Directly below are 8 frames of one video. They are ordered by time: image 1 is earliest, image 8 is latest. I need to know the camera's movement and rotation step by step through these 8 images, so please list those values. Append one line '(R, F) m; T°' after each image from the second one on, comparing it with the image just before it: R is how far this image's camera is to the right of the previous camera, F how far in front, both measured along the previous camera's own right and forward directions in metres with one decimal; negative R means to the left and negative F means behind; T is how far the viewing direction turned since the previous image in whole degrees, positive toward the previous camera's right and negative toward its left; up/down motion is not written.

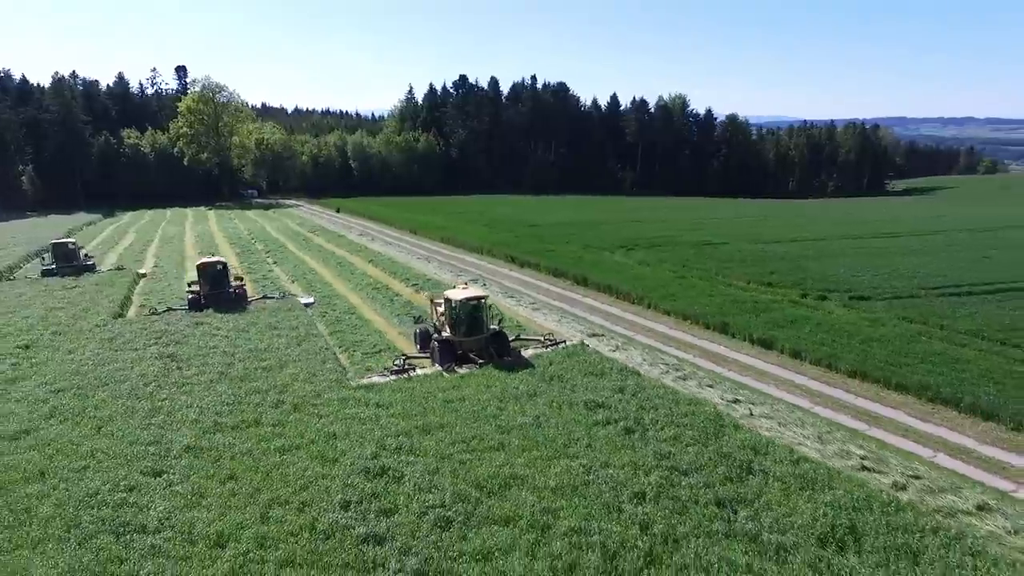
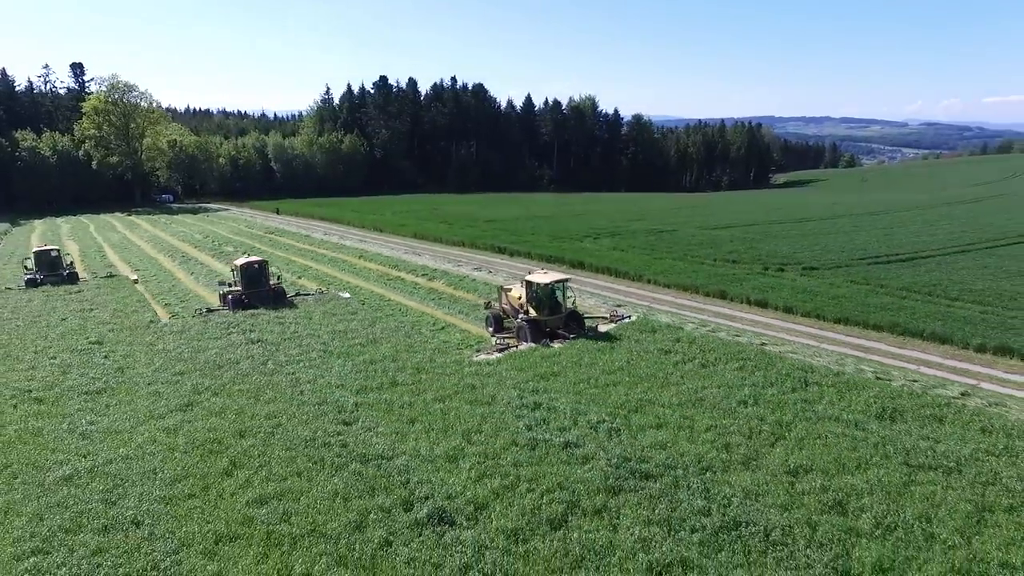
(-5.0, -2.6) m; +9°
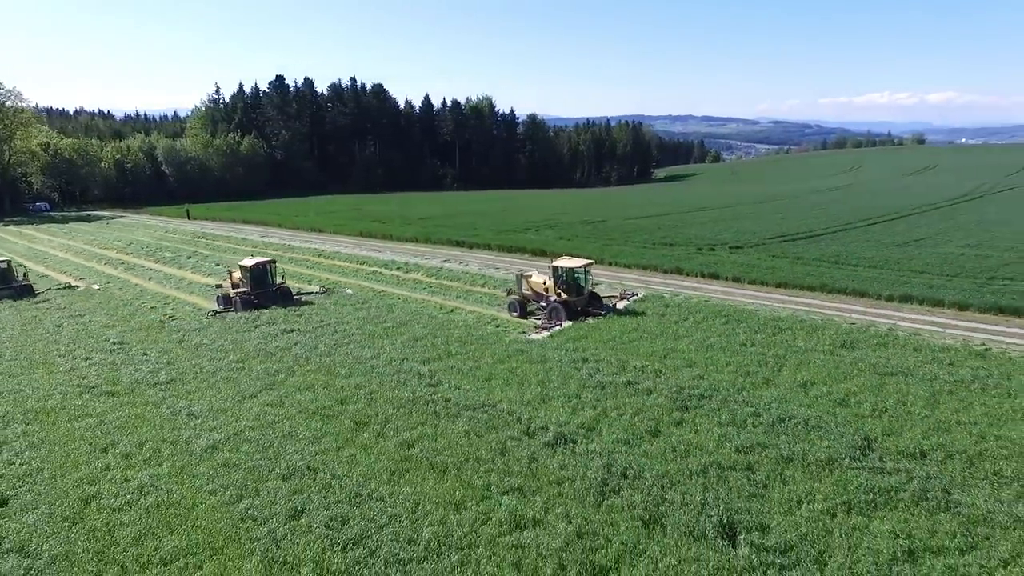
(-4.3, -2.3) m; +10°
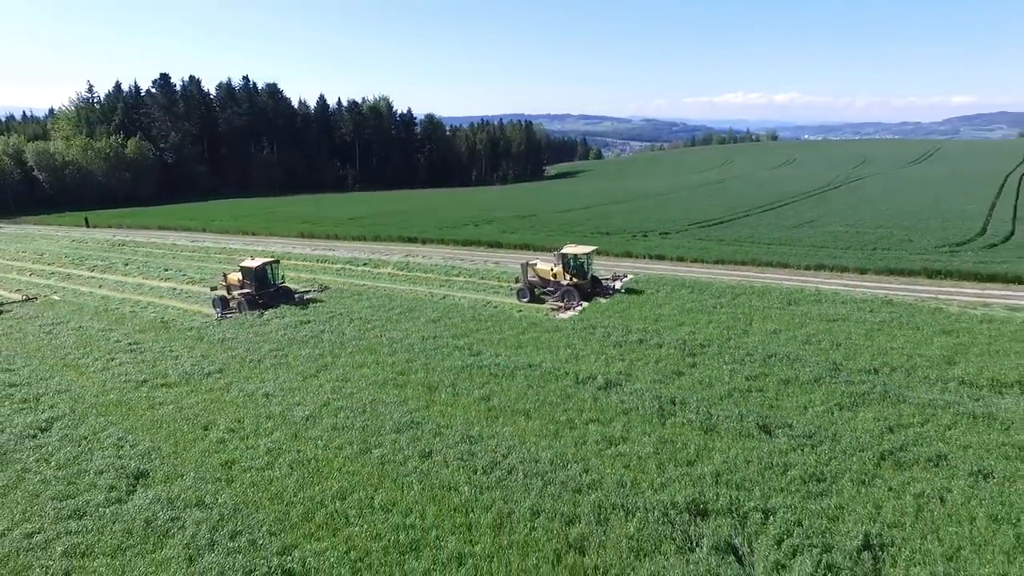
(-4.0, -2.2) m; +10°
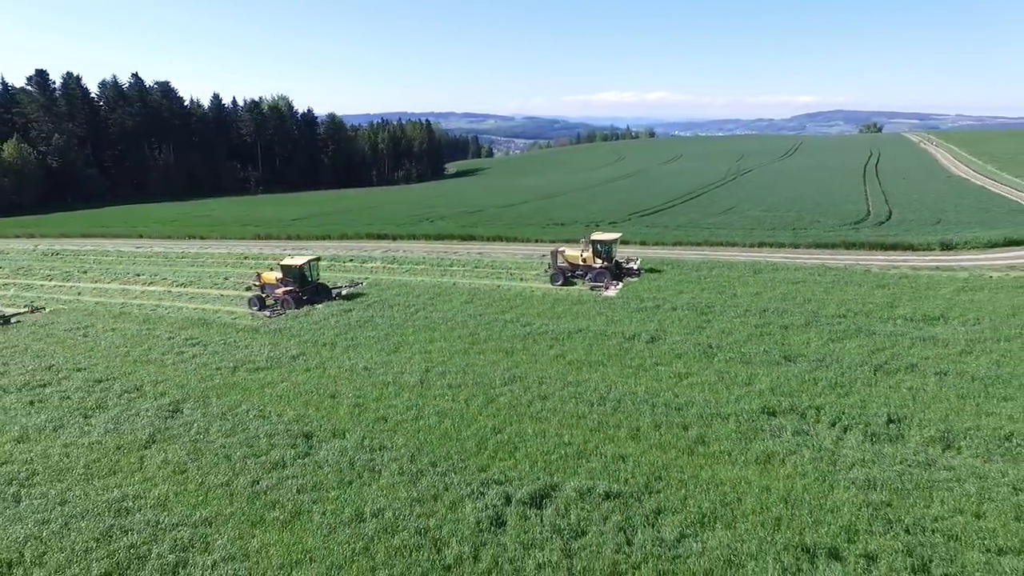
(-5.1, -2.6) m; +10°
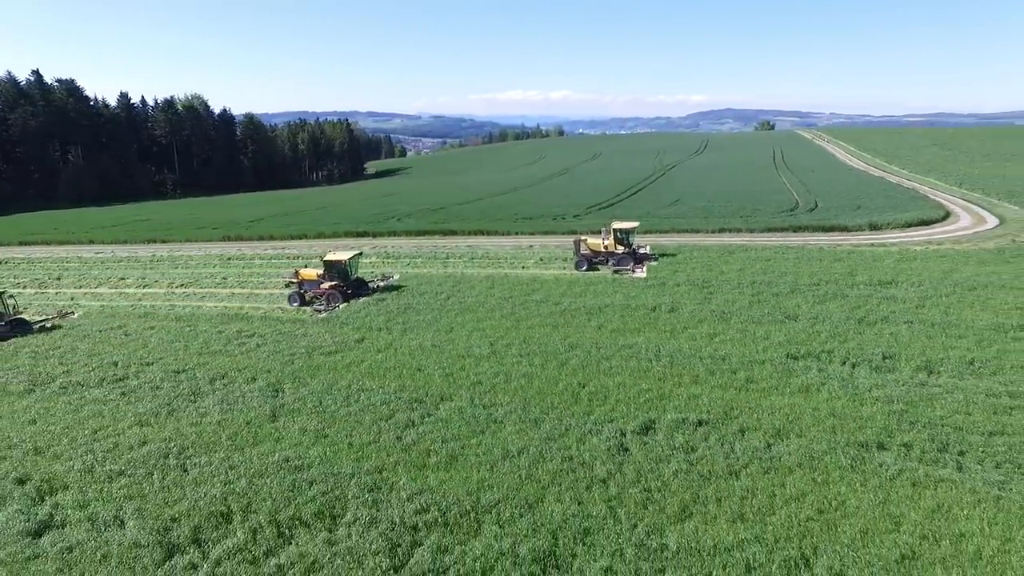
(-4.5, -2.2) m; +8°
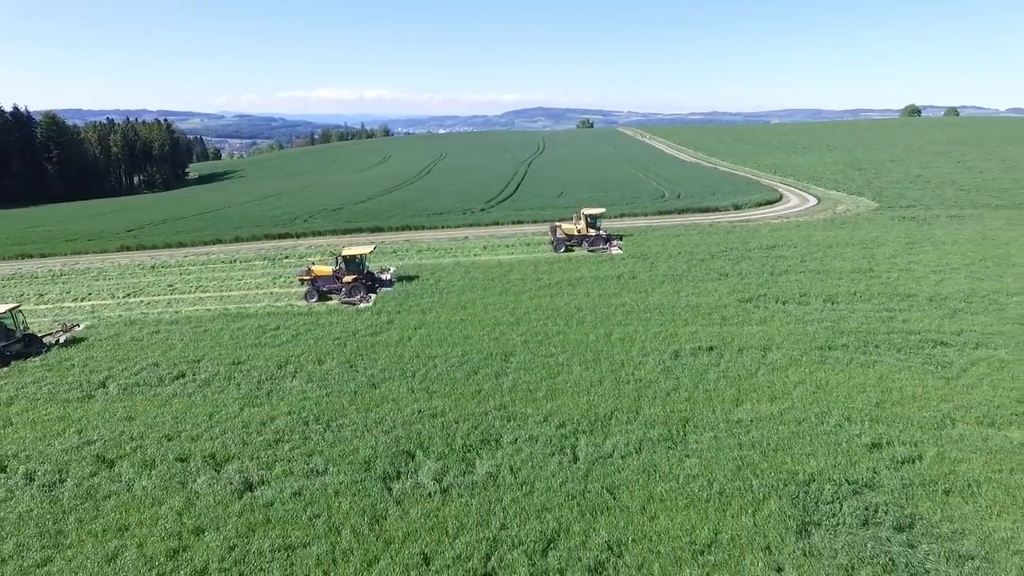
(-6.8, -2.7) m; +16°
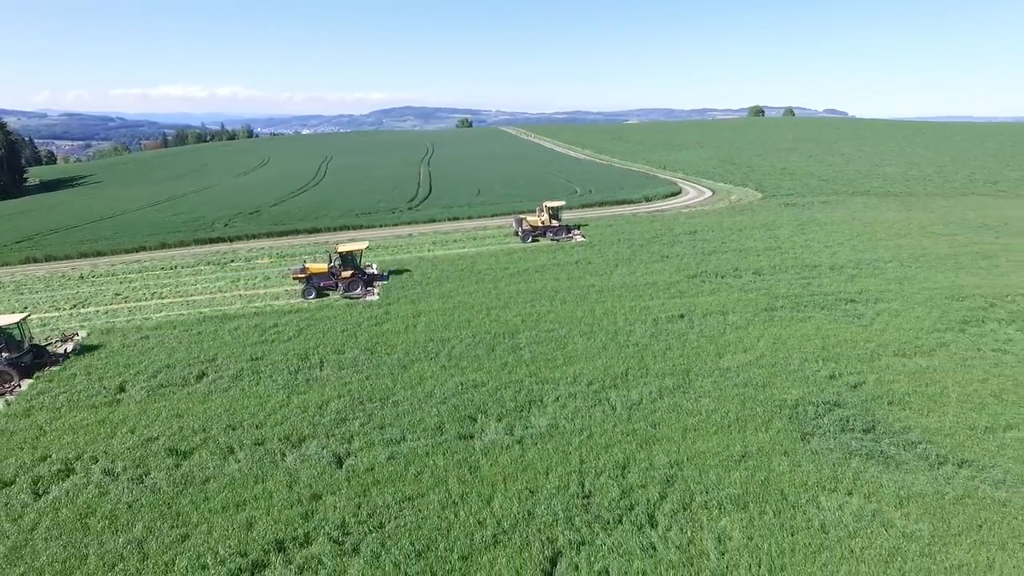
(-4.4, -1.9) m; +11°
